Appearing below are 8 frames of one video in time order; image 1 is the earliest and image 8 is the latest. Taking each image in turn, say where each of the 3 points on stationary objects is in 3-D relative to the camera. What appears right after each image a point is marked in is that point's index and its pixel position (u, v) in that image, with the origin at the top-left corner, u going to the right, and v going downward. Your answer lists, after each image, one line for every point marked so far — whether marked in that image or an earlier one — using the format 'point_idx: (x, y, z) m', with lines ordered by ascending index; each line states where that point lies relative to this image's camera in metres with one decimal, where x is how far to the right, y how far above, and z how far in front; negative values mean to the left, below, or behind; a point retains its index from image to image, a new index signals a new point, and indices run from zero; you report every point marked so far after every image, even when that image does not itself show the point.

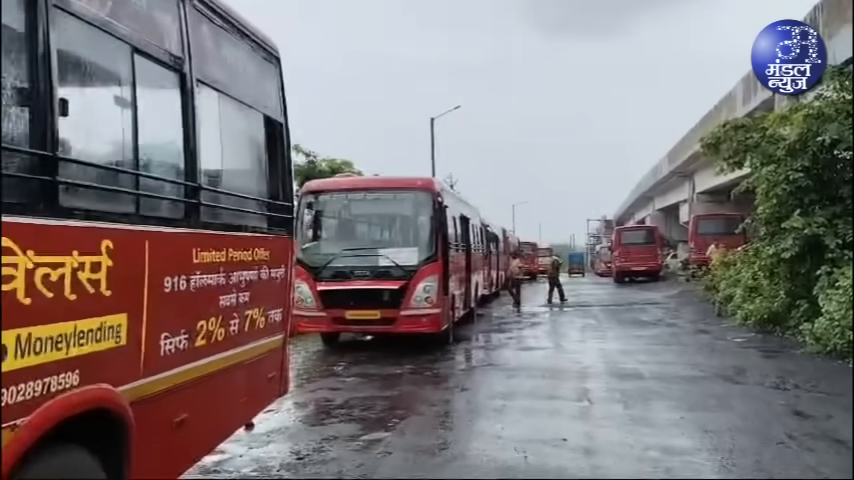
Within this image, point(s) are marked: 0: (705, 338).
0: (+5.0, -1.8, +12.3) m
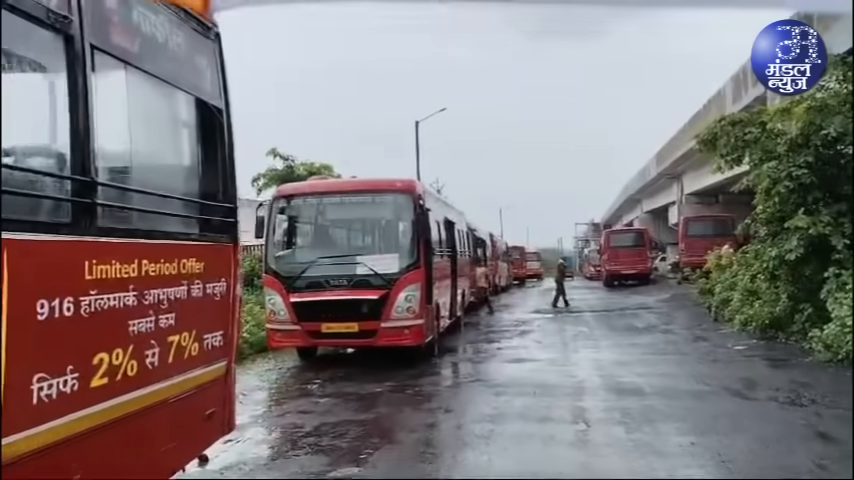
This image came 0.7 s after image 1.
0: (+4.8, -1.8, +11.6) m
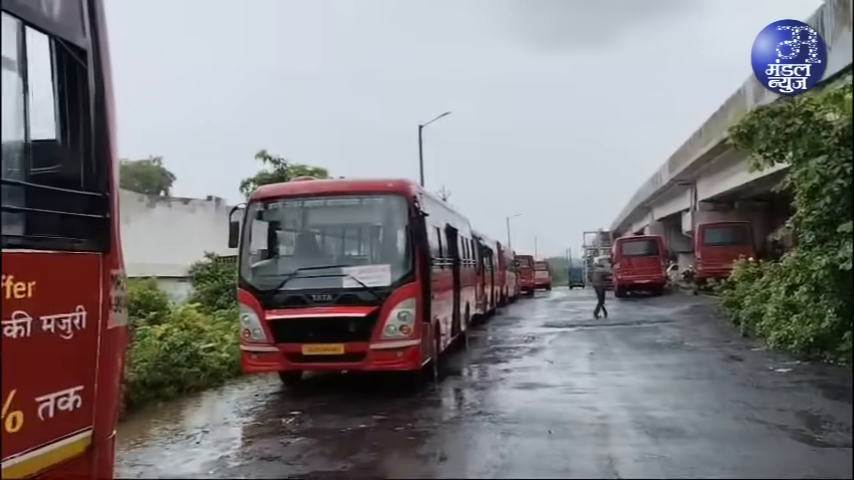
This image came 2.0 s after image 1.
0: (+4.7, -1.9, +10.2) m
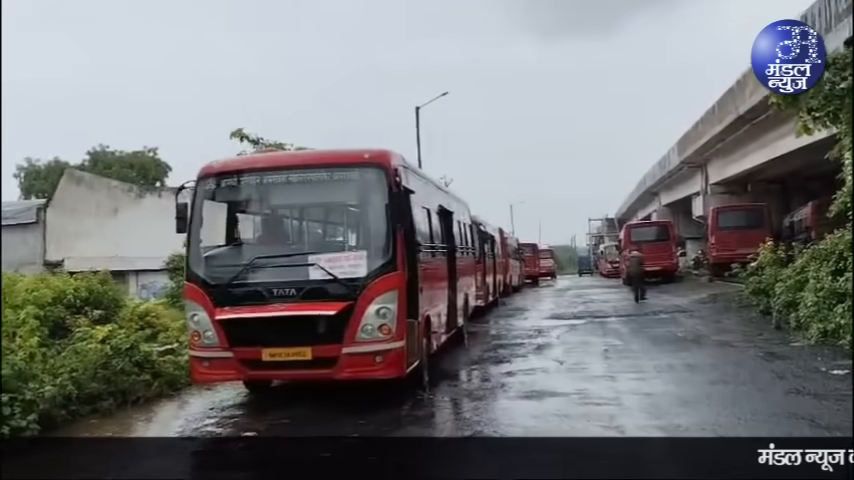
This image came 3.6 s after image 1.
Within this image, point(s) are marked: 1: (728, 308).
0: (+4.6, -1.6, +8.6) m
1: (+7.2, -1.6, +16.2) m
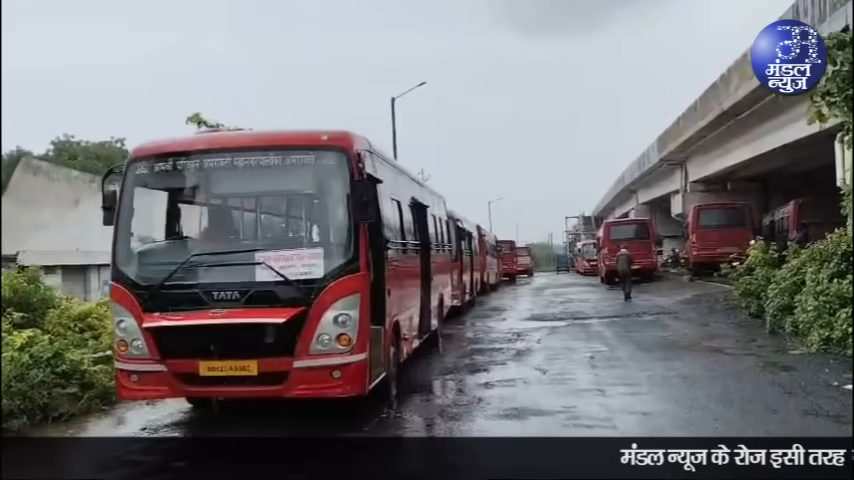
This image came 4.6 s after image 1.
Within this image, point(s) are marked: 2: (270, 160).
0: (+4.2, -1.6, +7.7) m
1: (+6.5, -1.6, +15.4) m
2: (-1.5, +0.8, +6.7) m
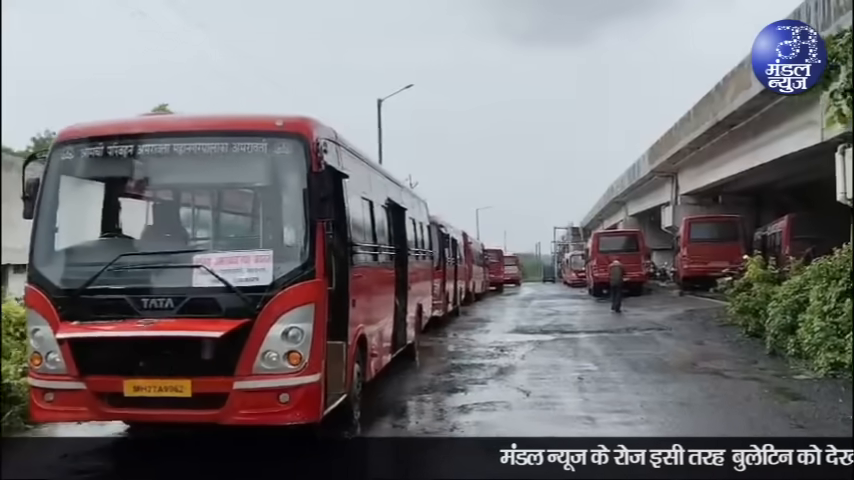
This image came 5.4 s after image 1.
0: (+3.9, -1.8, +6.9) m
1: (+6.1, -1.9, +14.7) m
2: (-1.8, +0.8, +5.8) m
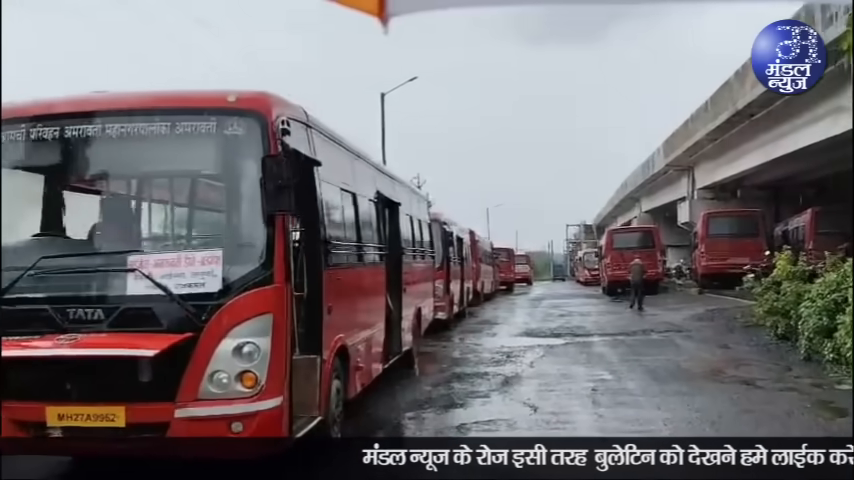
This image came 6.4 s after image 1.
0: (+3.8, -1.7, +5.9) m
1: (+6.1, -1.8, +13.6) m
2: (-1.9, +0.8, +4.9) m
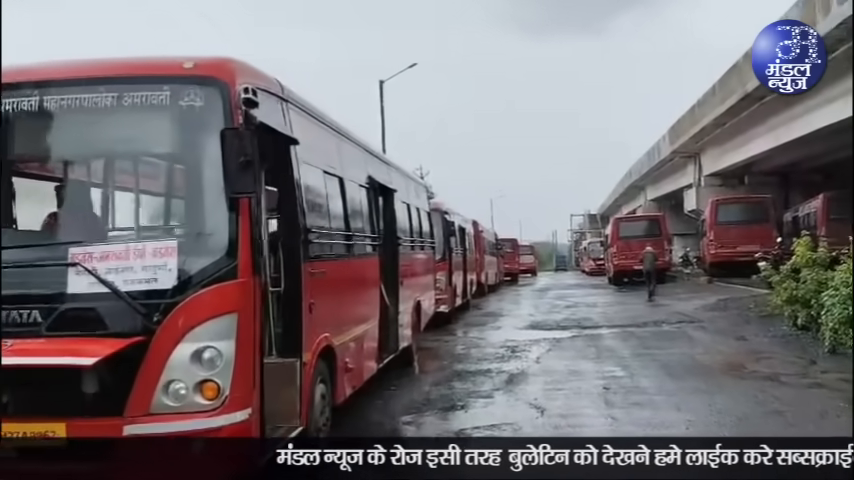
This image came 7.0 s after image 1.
0: (+3.7, -1.6, +5.2) m
1: (+6.1, -1.5, +12.9) m
2: (-2.0, +0.9, +4.3) m
